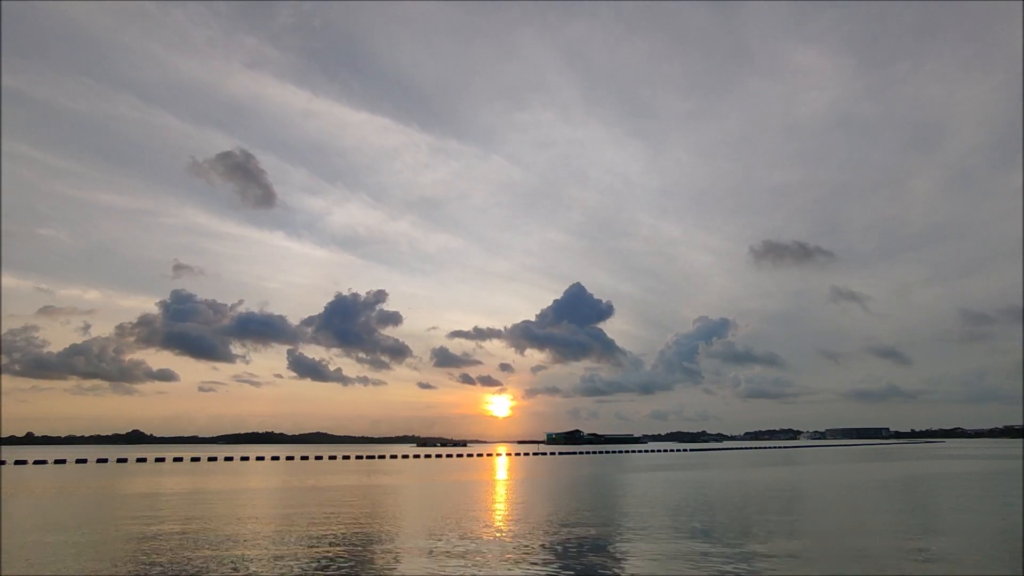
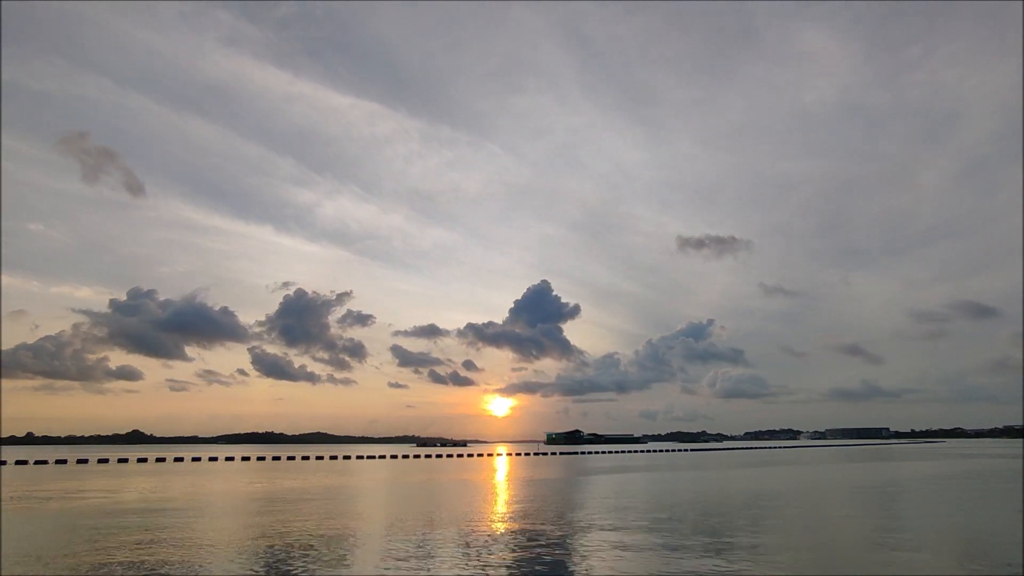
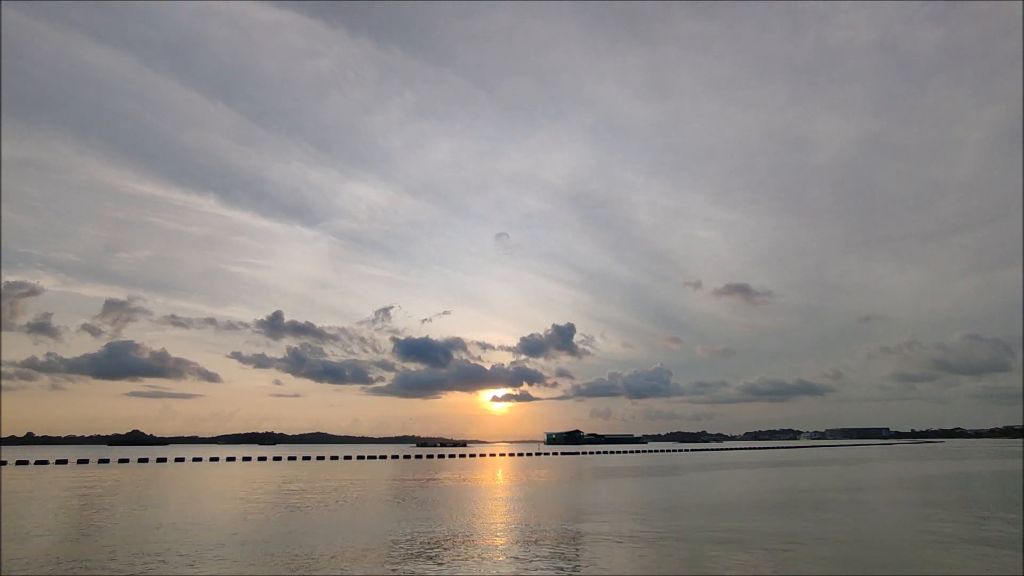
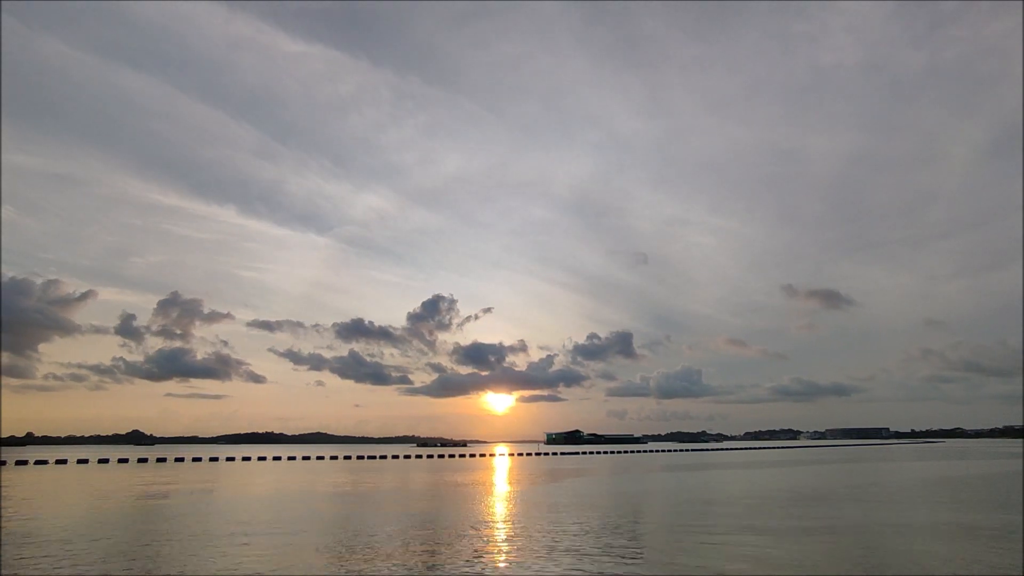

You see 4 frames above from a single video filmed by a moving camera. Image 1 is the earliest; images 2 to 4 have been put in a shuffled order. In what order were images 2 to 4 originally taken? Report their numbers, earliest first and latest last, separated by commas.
2, 4, 3
